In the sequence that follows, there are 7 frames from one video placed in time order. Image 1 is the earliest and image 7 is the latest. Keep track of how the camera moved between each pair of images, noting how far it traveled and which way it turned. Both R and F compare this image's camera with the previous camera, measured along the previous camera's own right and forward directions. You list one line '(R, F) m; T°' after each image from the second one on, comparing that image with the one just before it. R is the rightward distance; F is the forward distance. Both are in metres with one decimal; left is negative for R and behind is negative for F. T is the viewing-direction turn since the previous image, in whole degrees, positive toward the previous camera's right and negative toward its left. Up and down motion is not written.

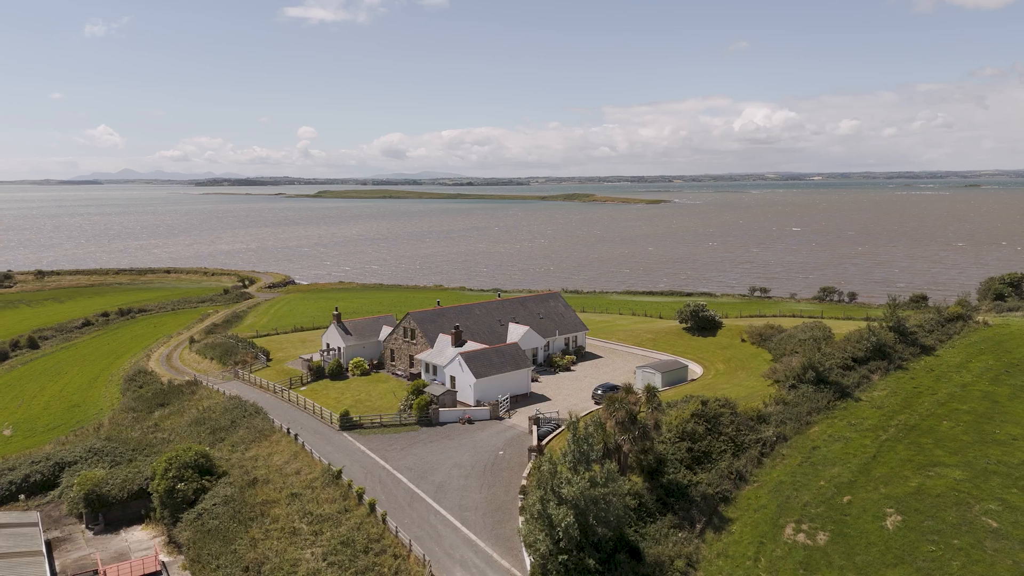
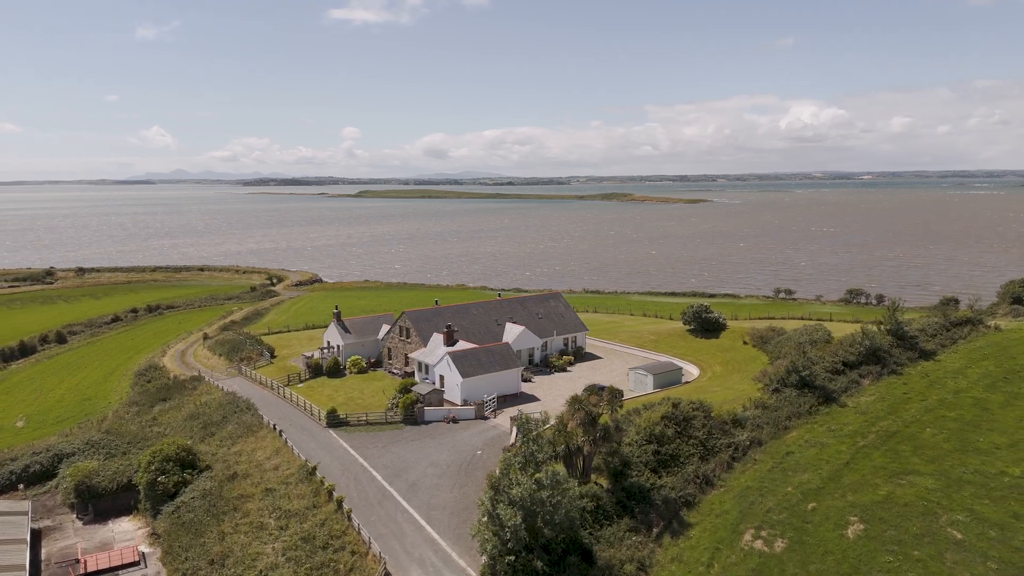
(+2.5, +0.1) m; -2°
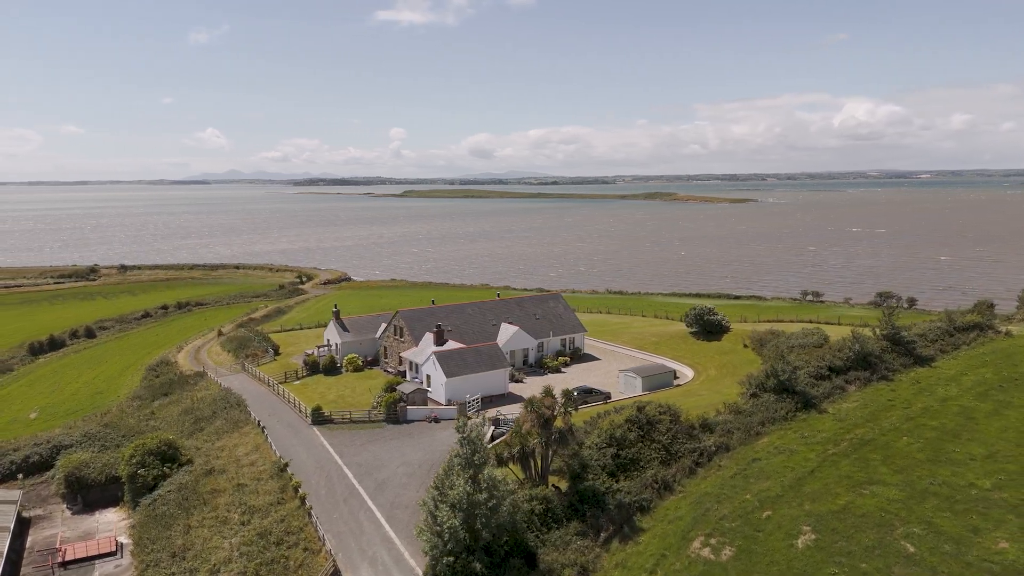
(+2.8, +0.2) m; -3°
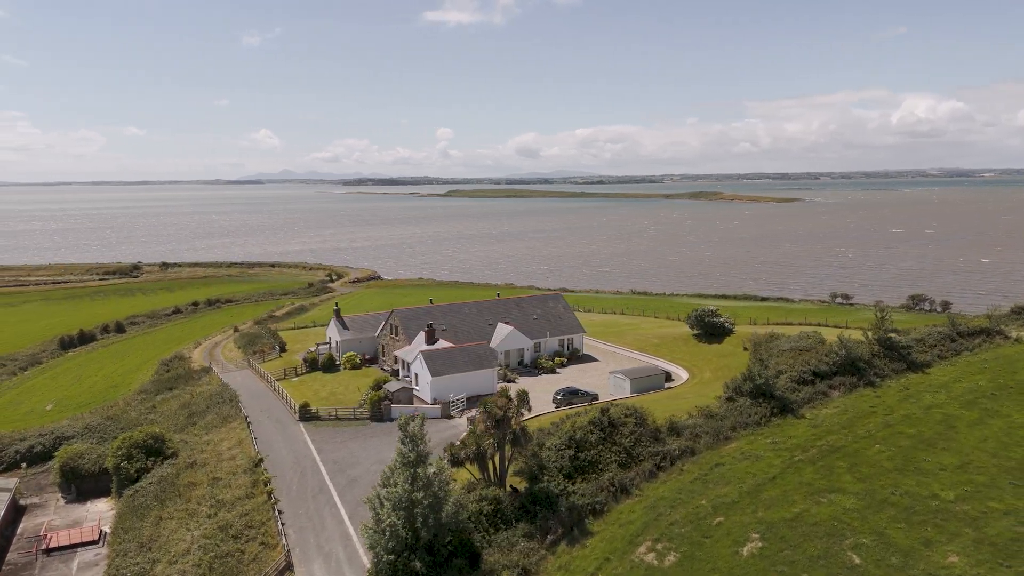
(+2.8, +0.1) m; -3°
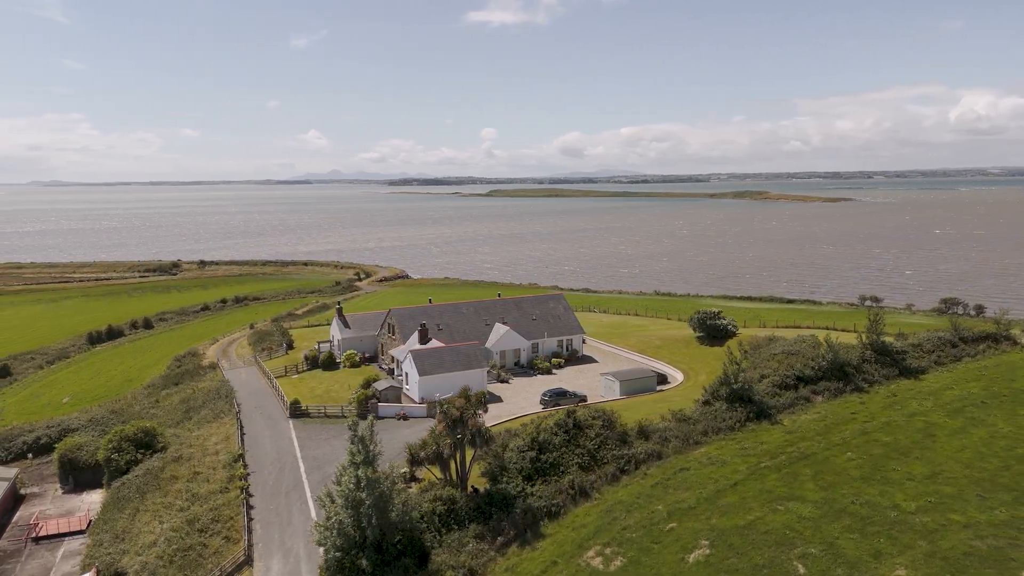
(+2.7, 0.0) m; -3°
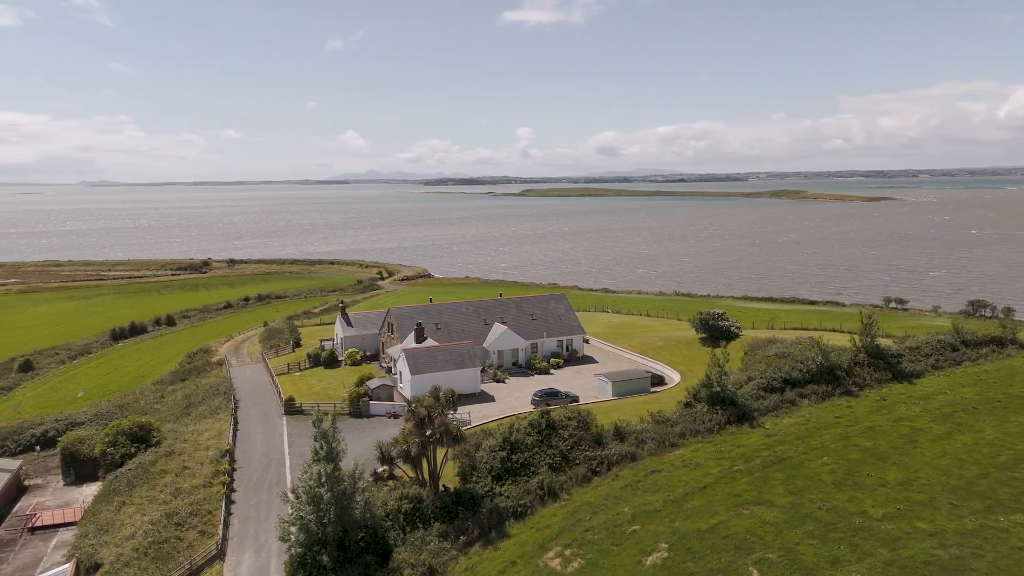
(+2.1, 0.0) m; -2°
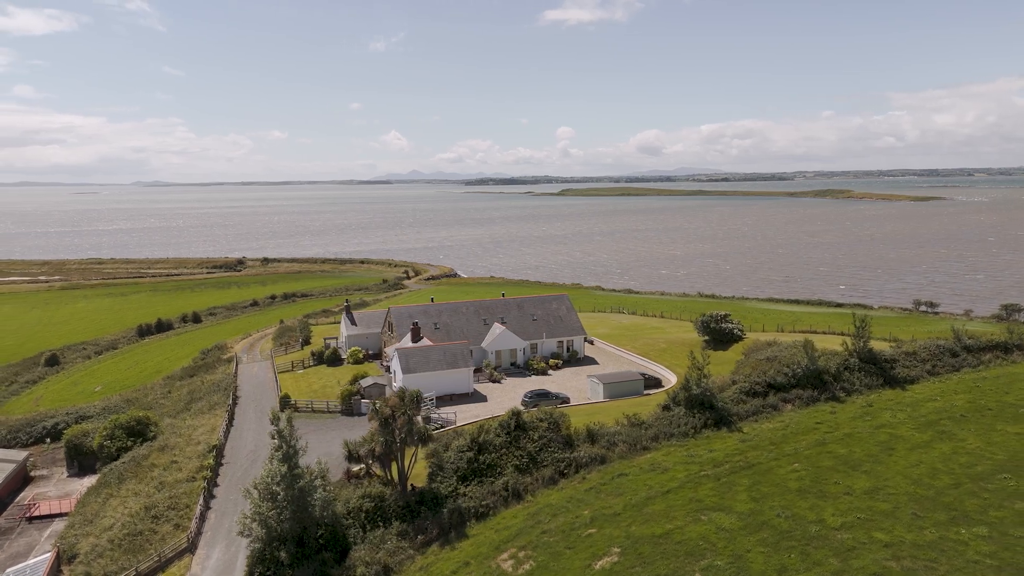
(+2.4, 0.0) m; -3°
